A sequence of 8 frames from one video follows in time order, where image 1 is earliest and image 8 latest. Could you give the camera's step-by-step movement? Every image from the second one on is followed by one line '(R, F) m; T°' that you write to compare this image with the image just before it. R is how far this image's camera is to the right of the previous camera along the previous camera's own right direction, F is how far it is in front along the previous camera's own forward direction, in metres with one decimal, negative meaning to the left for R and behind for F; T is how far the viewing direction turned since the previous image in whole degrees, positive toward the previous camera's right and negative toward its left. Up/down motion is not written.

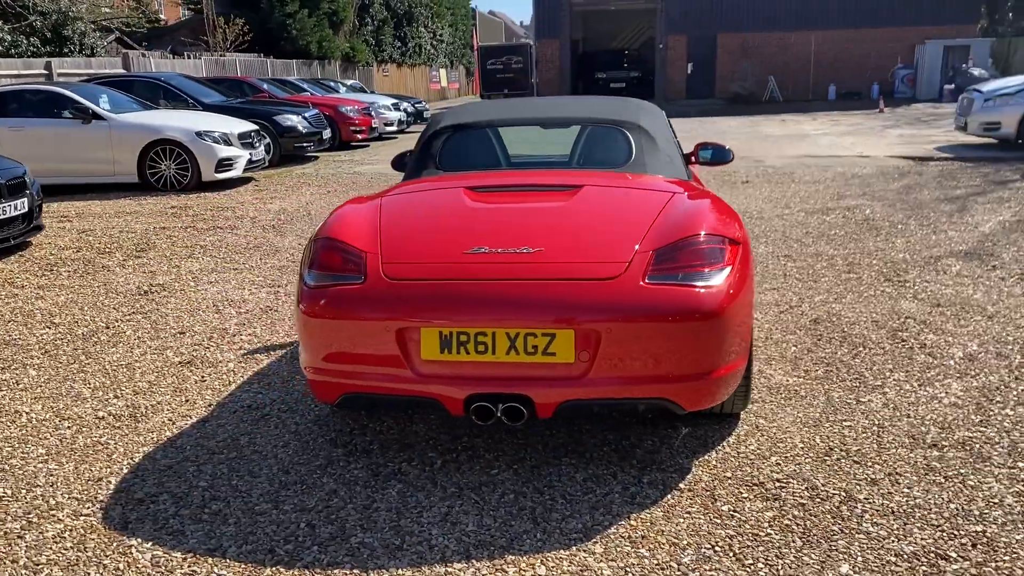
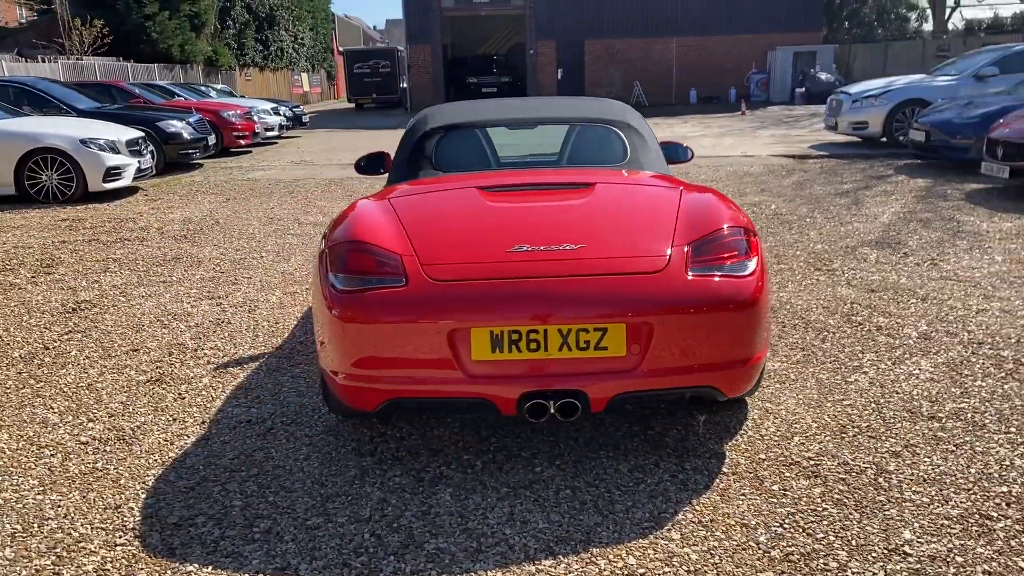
(-0.6, 0.0) m; +9°
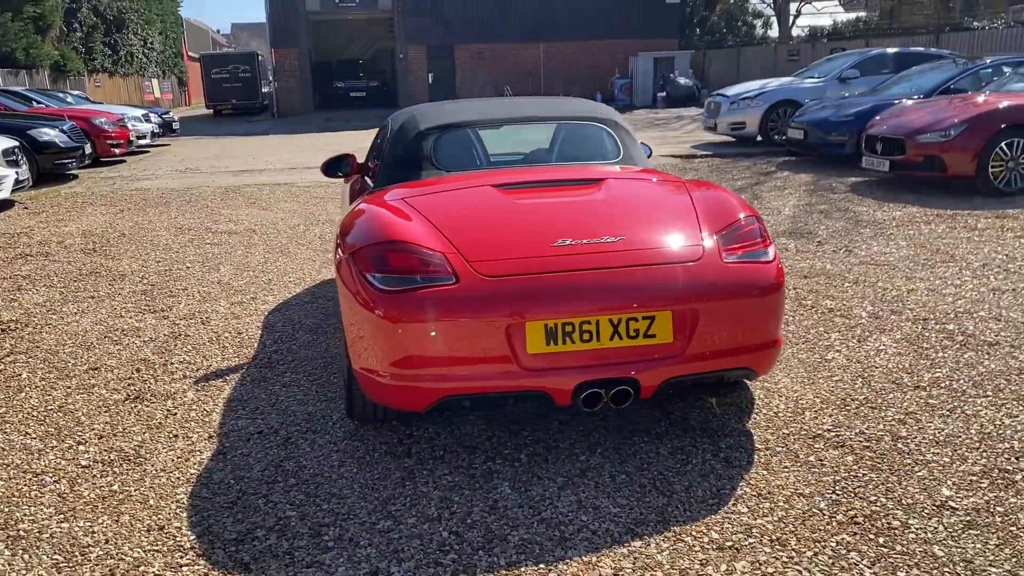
(-0.7, 0.0) m; +9°
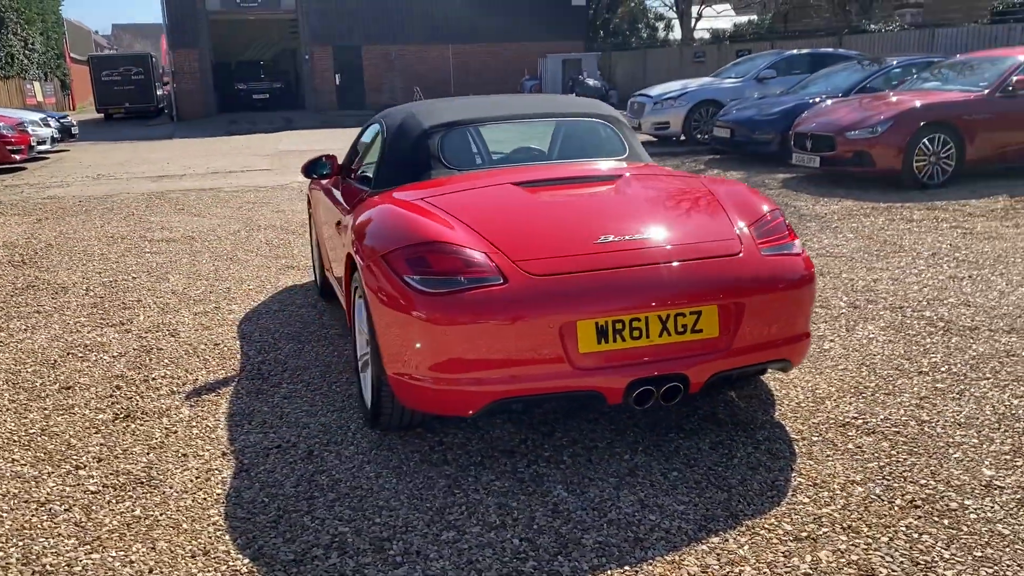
(-0.5, +0.1) m; +6°
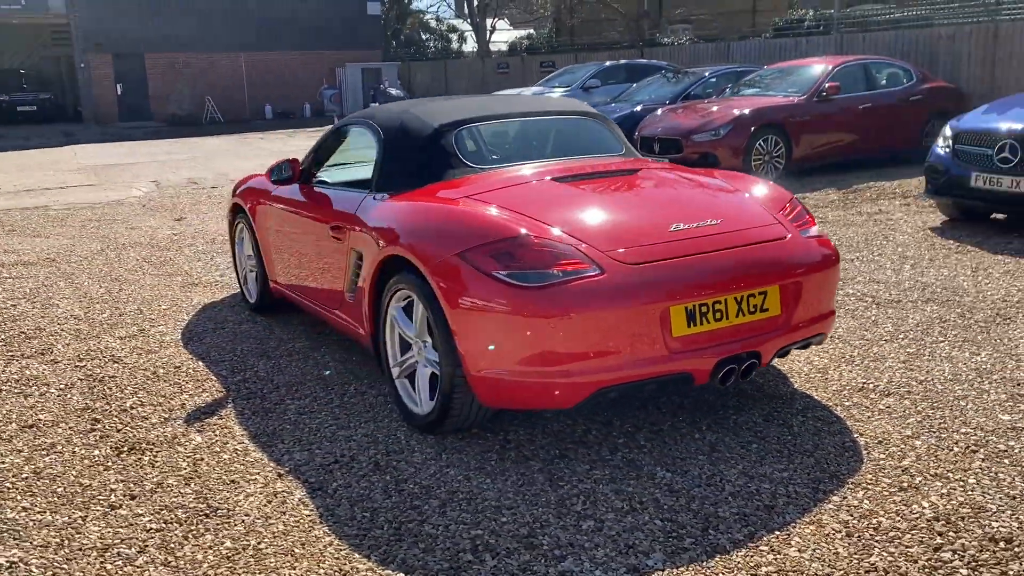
(-1.1, +0.1) m; +14°
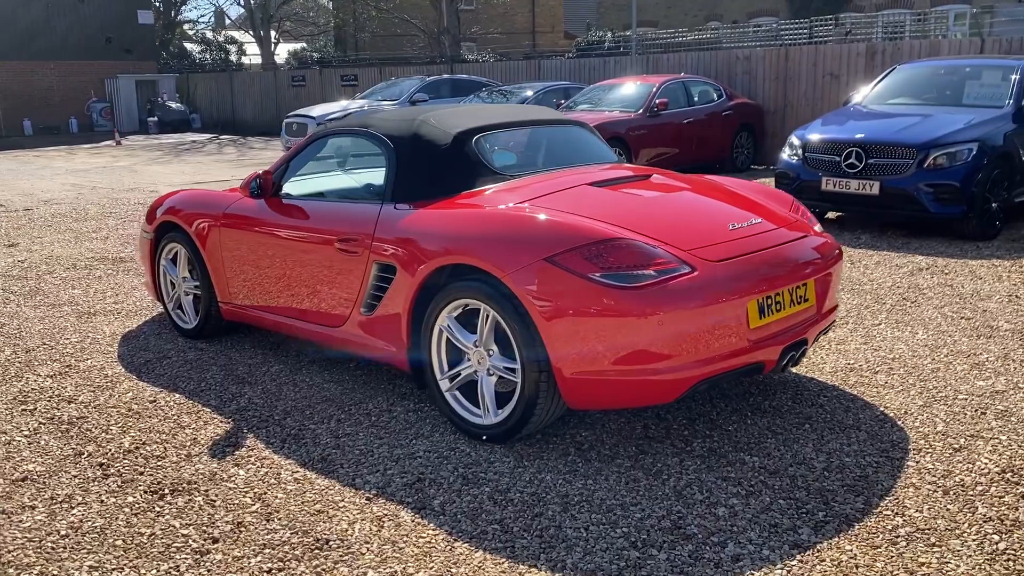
(-1.1, +0.1) m; +15°
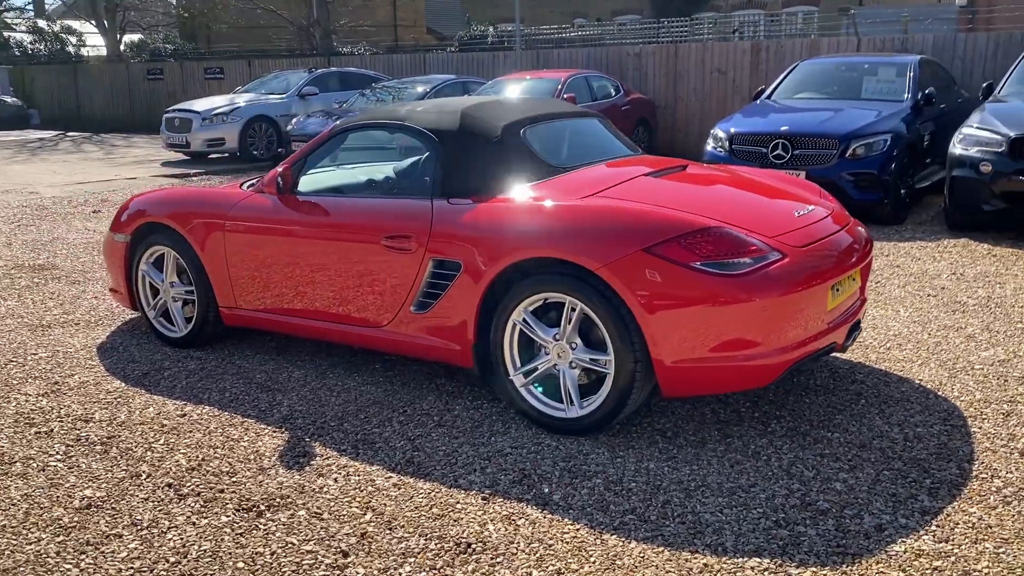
(-0.9, +0.1) m; +10°
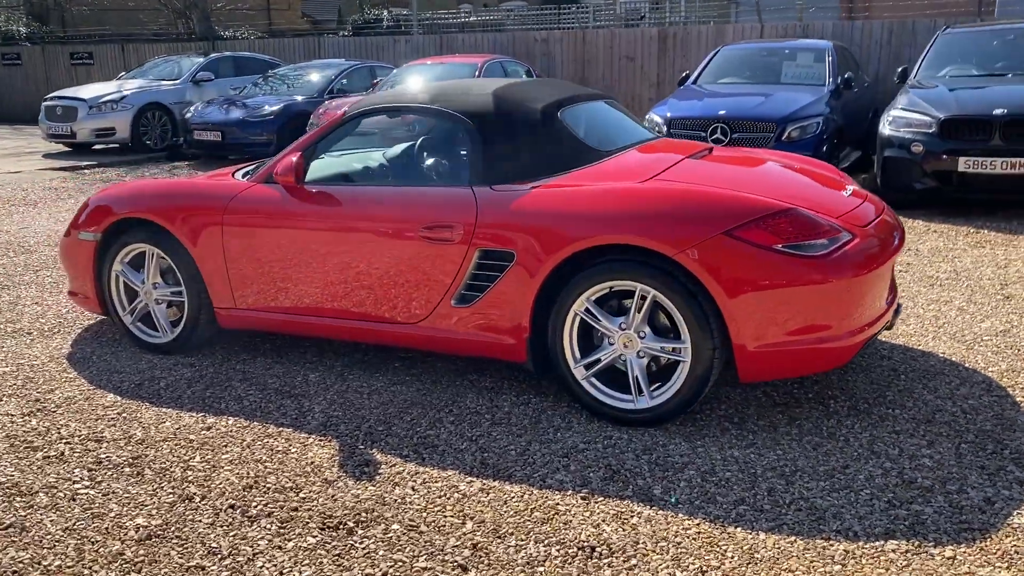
(-0.7, +0.2) m; +8°
